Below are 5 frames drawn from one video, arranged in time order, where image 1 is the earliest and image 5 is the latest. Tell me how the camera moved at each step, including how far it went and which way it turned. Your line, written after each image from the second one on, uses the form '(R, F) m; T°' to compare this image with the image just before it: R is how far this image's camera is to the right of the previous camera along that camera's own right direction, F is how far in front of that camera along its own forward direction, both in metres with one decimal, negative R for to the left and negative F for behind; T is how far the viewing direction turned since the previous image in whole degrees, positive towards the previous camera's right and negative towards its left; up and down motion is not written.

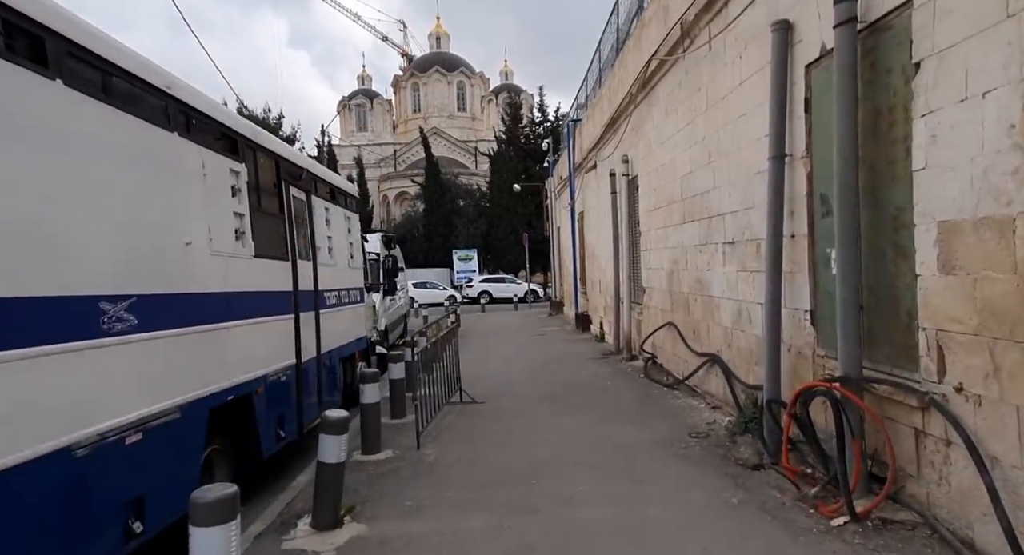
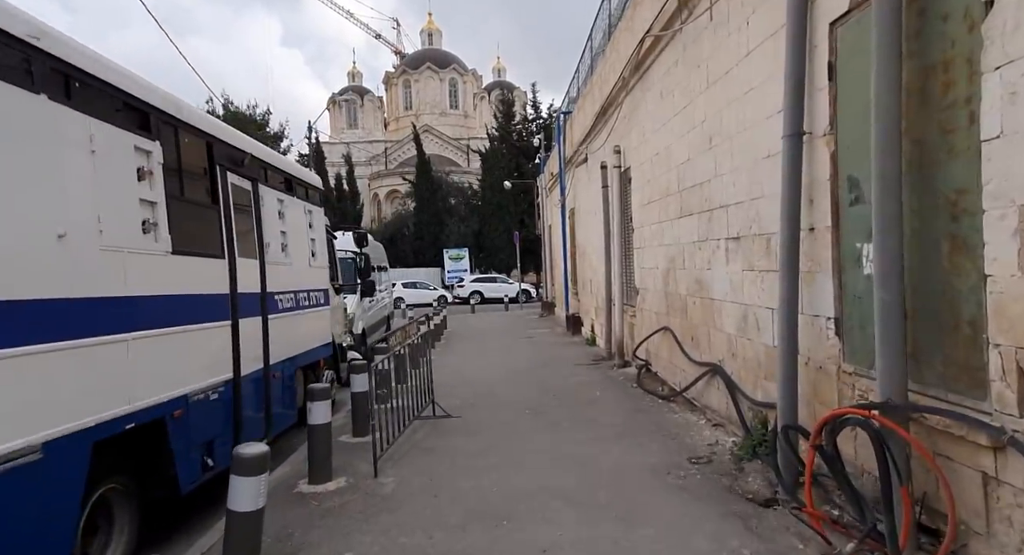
(+0.2, +0.8) m; 0°
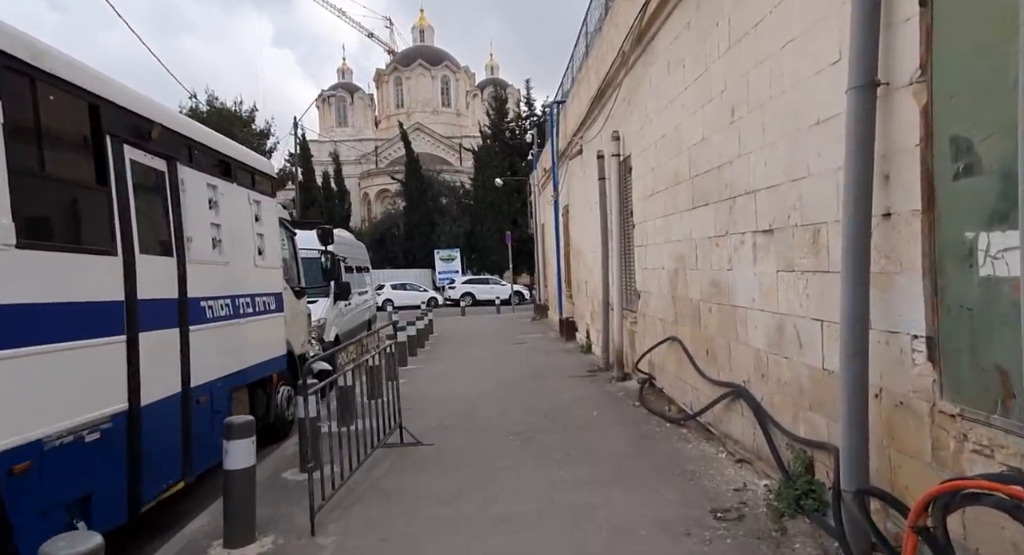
(+0.1, +1.2) m; 0°
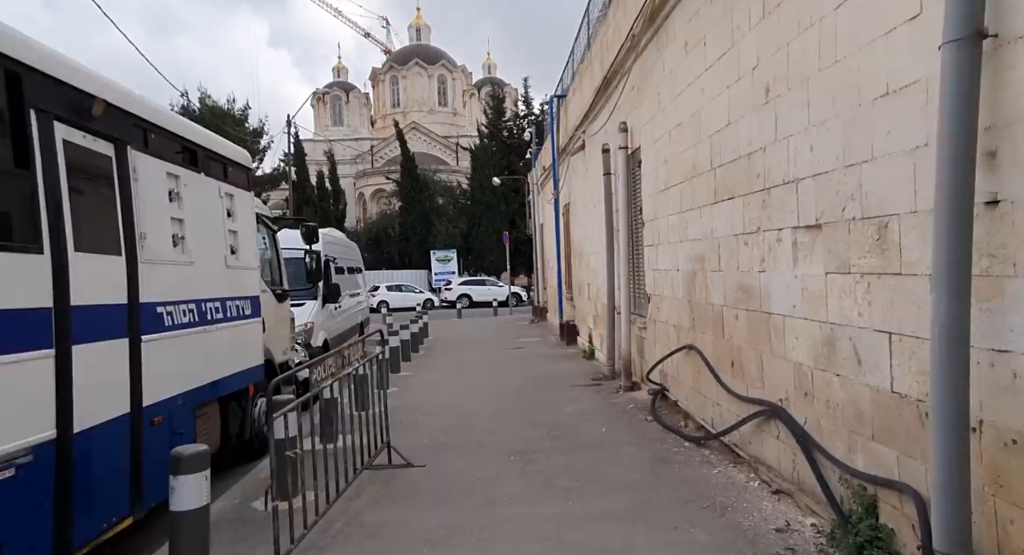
(0.0, +0.7) m; 0°
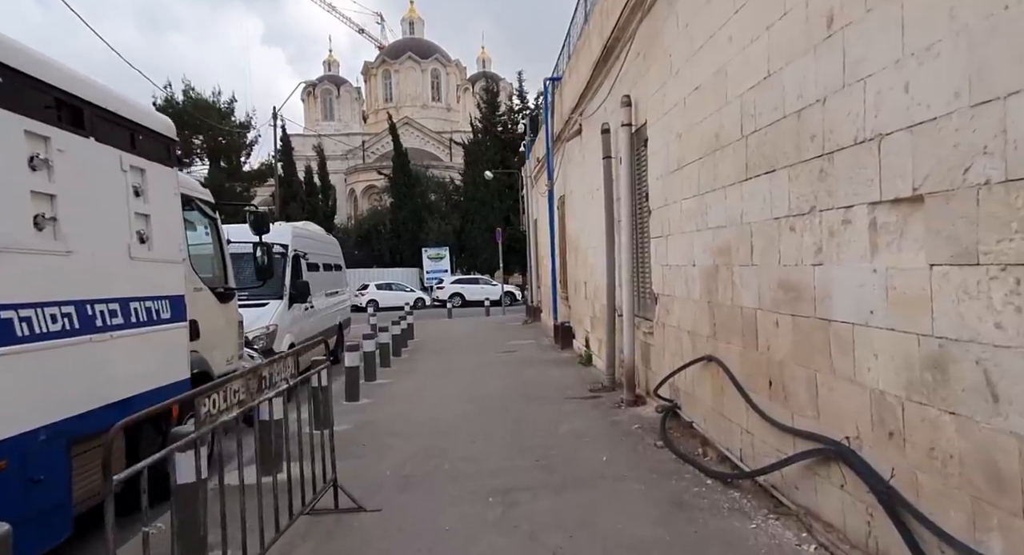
(+0.1, +1.2) m; 0°
